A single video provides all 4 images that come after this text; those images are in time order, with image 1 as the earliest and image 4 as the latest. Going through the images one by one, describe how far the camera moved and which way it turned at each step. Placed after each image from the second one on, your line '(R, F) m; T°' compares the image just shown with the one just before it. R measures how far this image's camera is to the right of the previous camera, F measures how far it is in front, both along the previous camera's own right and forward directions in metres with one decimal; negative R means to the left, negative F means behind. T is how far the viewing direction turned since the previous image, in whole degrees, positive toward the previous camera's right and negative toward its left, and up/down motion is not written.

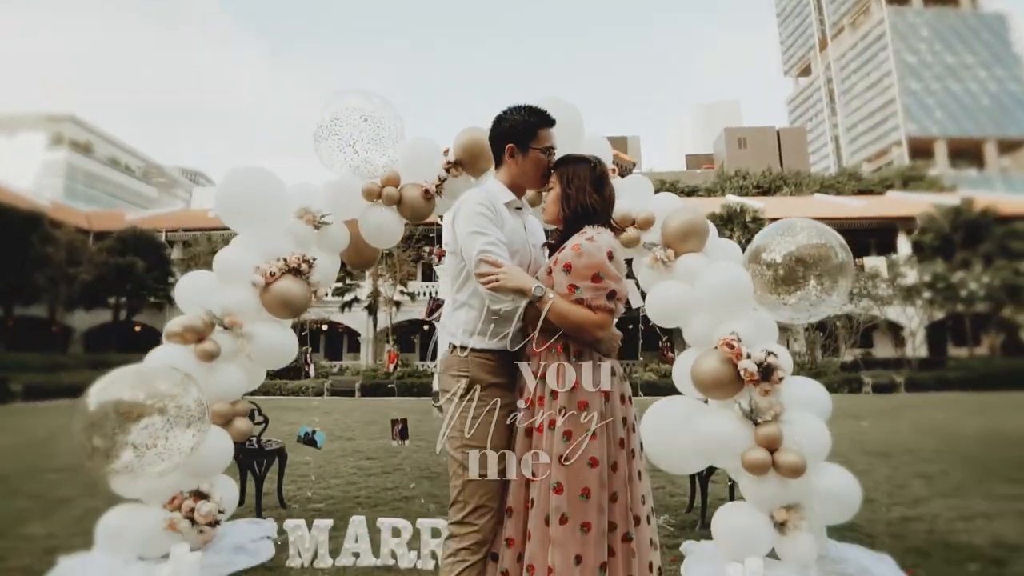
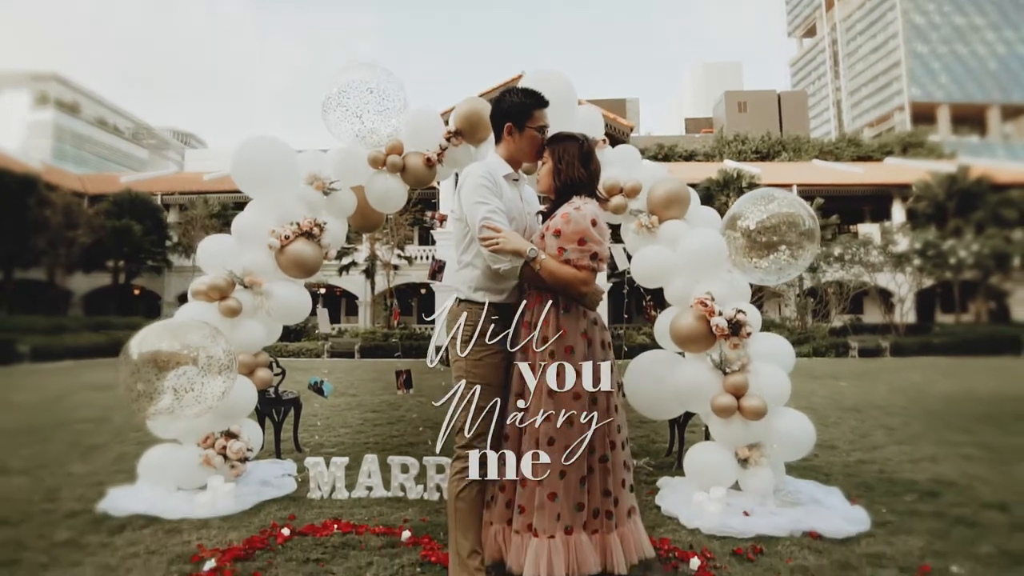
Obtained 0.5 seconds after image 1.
(0.0, -0.3) m; 0°
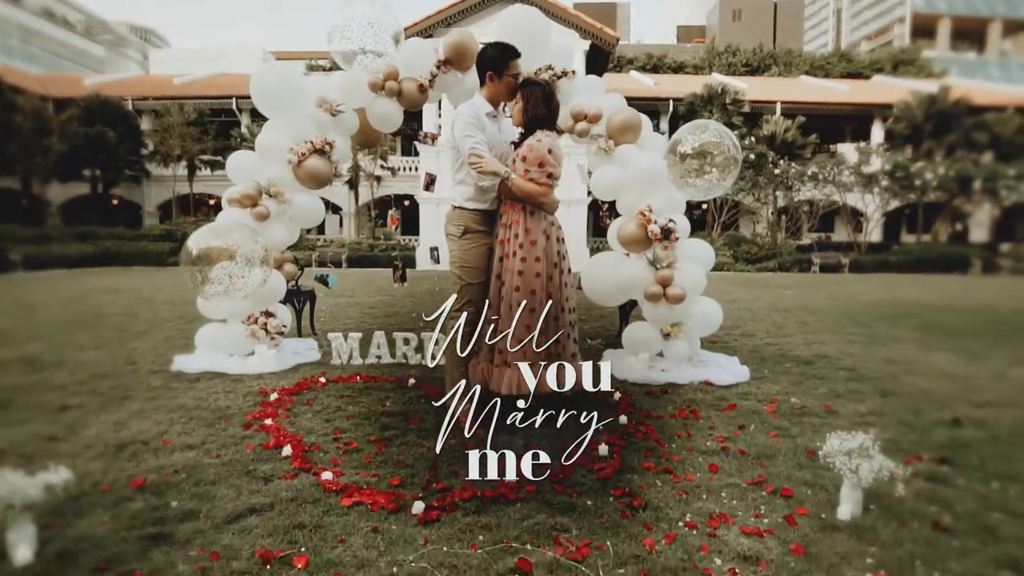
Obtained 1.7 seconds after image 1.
(0.0, -0.8) m; +2°
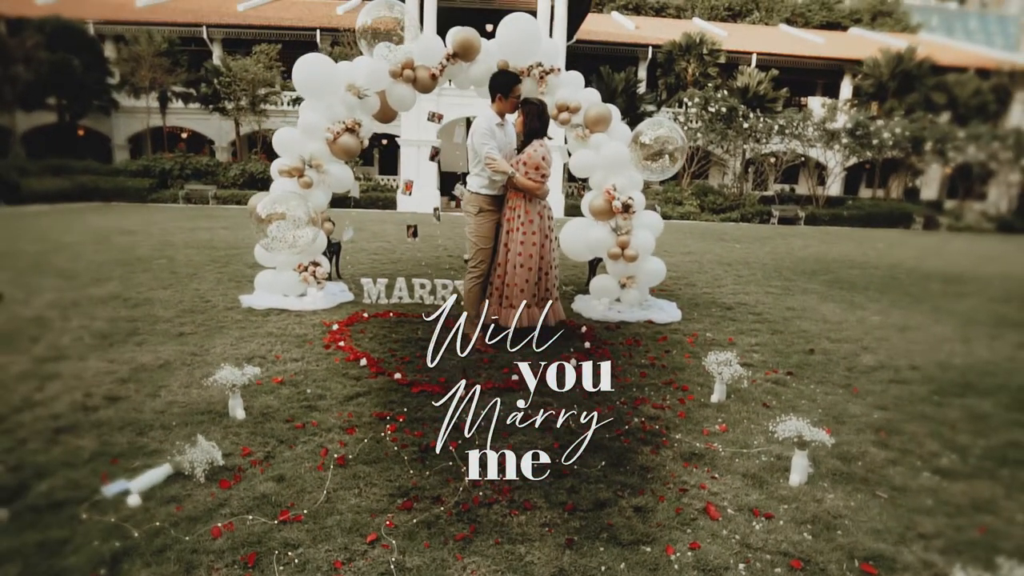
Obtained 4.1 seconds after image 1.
(-0.2, -1.1) m; +3°
